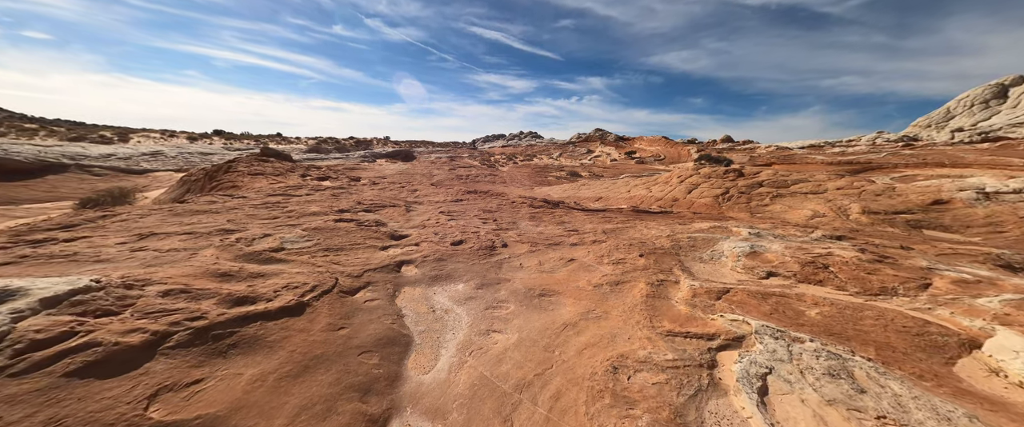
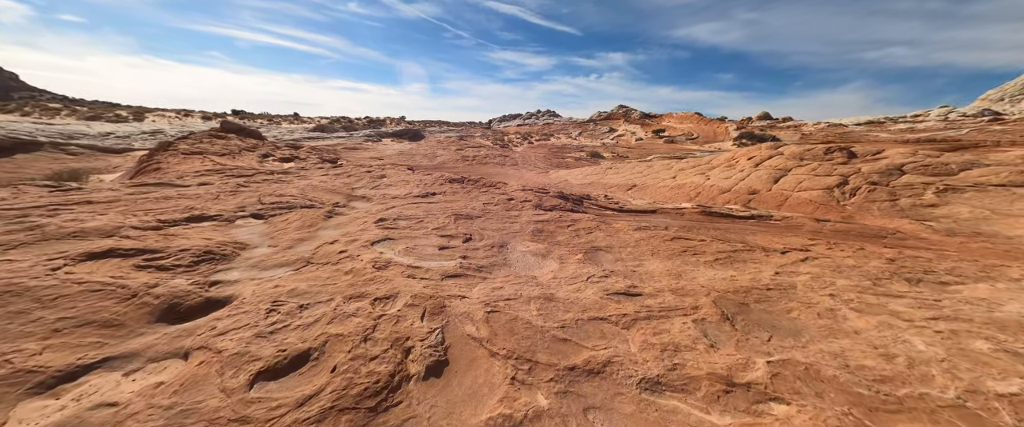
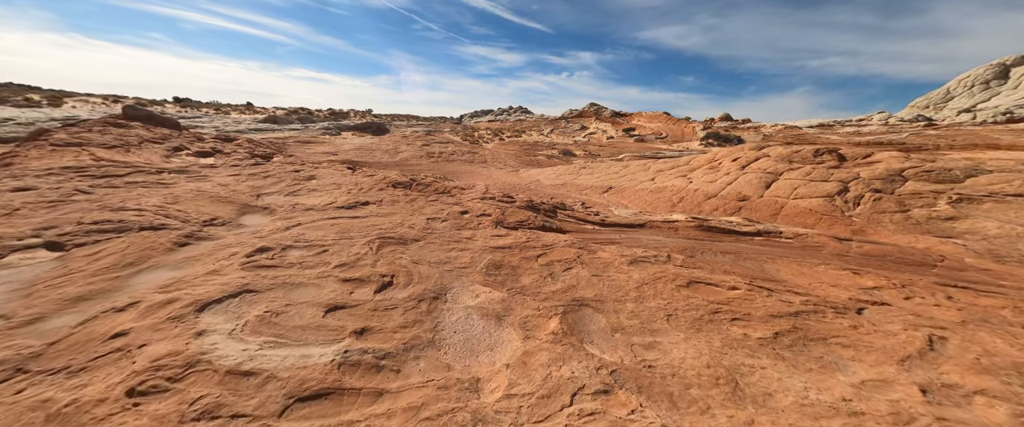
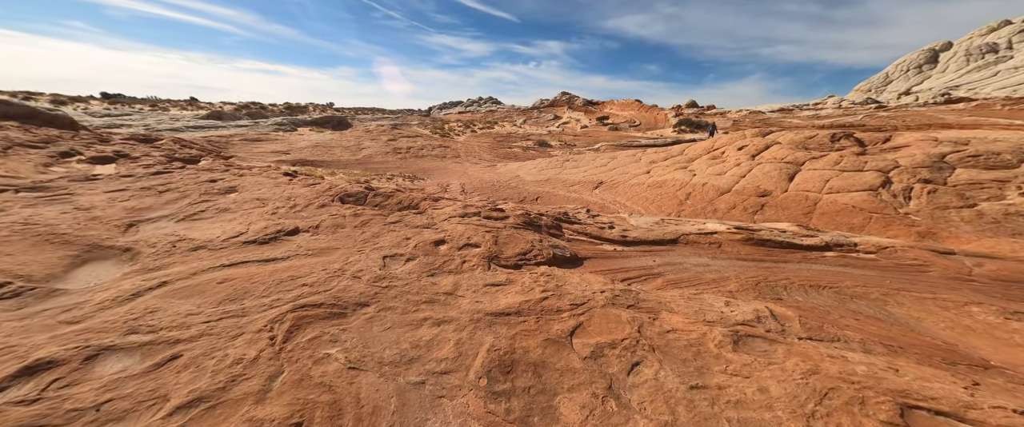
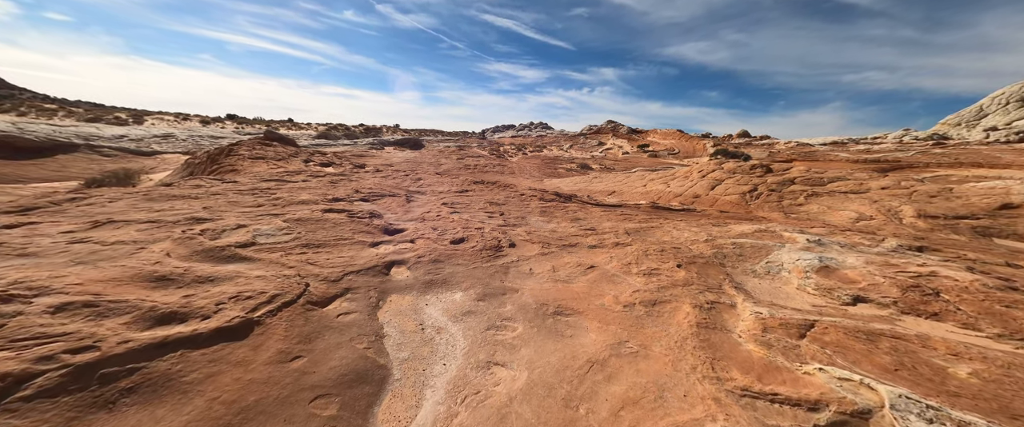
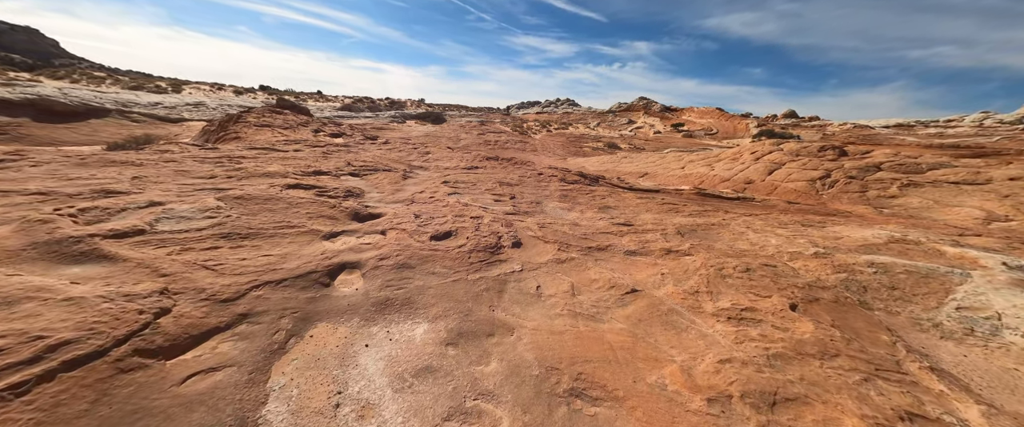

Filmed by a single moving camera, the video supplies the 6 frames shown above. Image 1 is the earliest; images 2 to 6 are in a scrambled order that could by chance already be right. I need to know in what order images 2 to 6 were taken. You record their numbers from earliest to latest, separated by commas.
5, 6, 2, 3, 4
